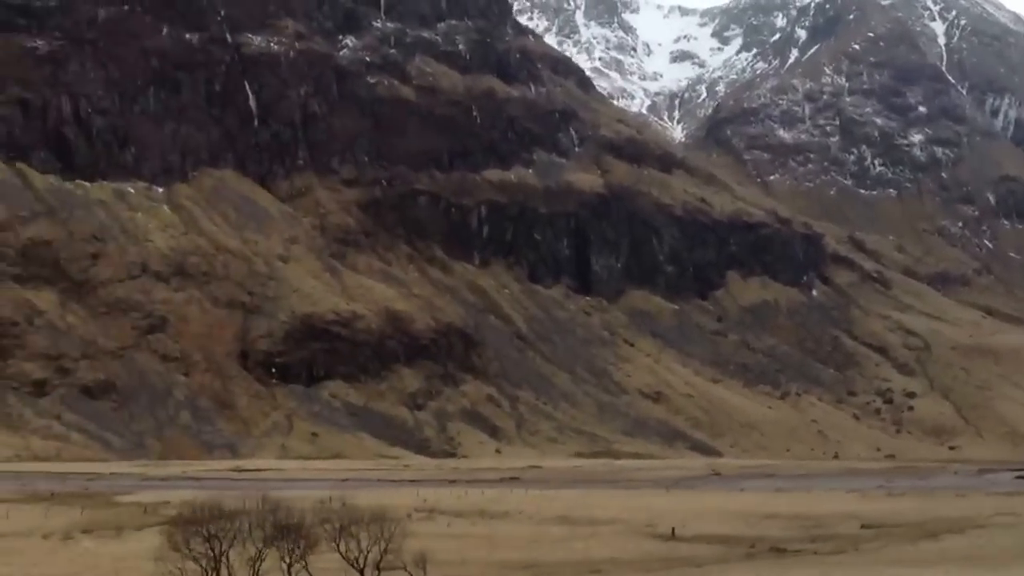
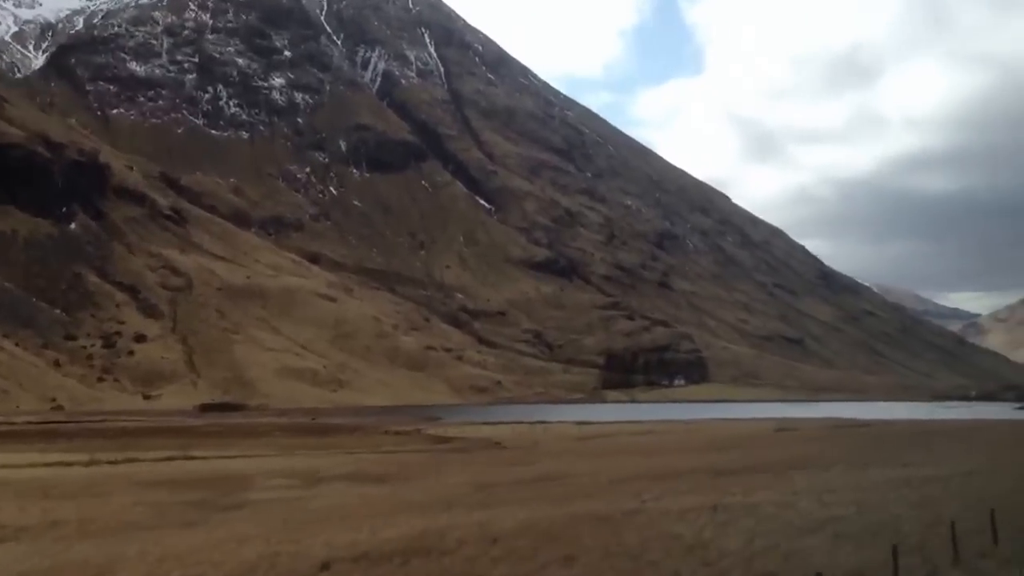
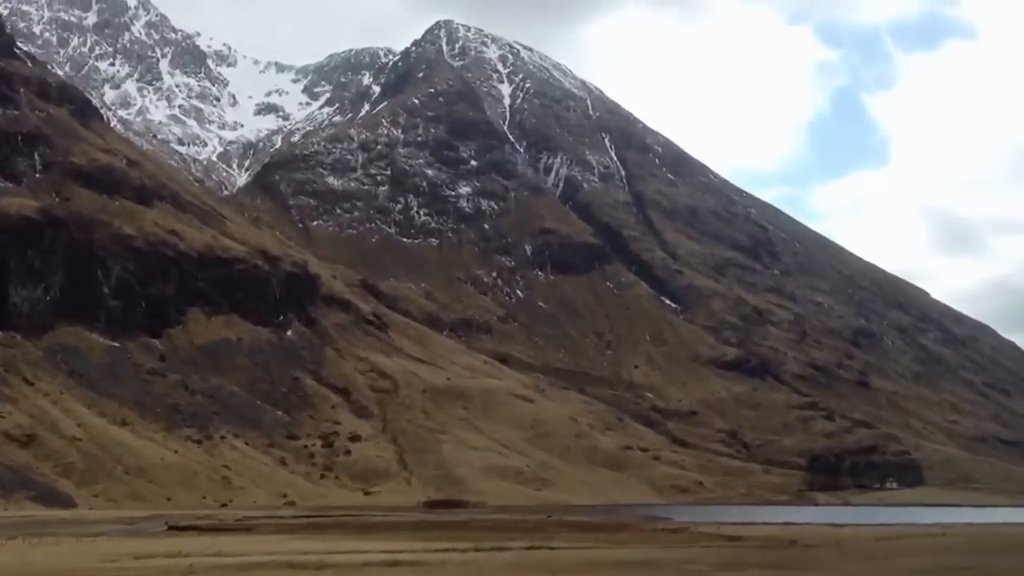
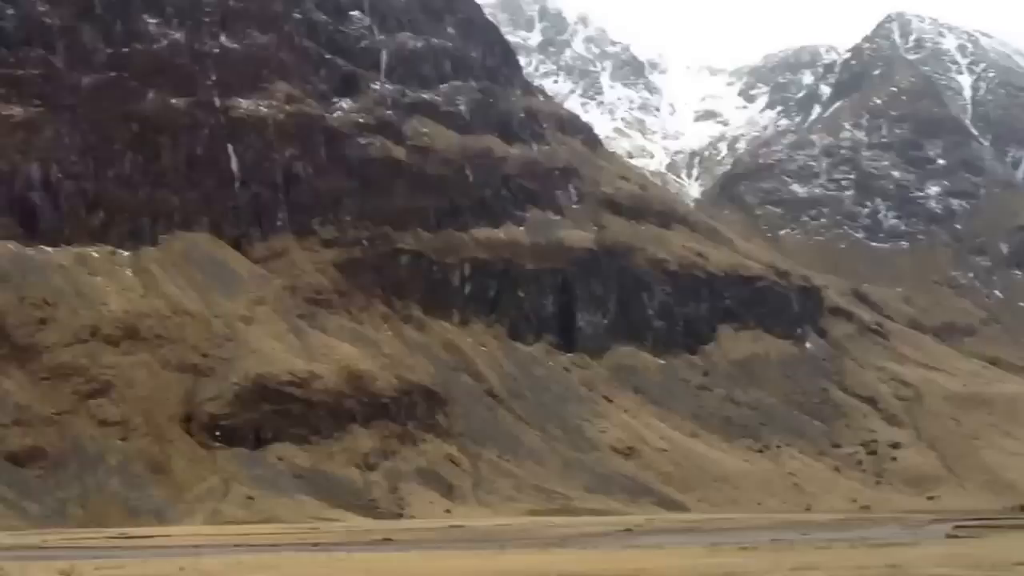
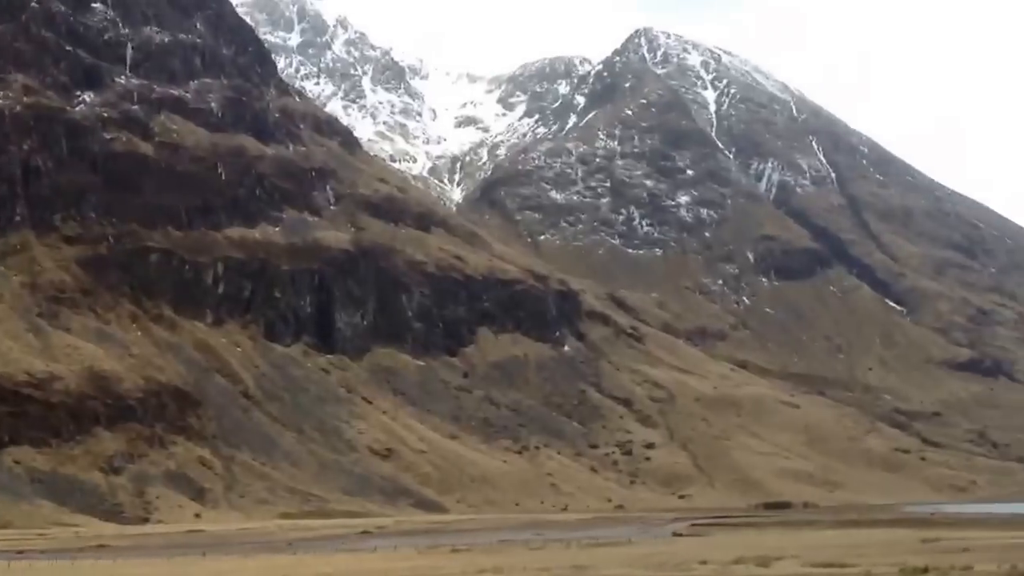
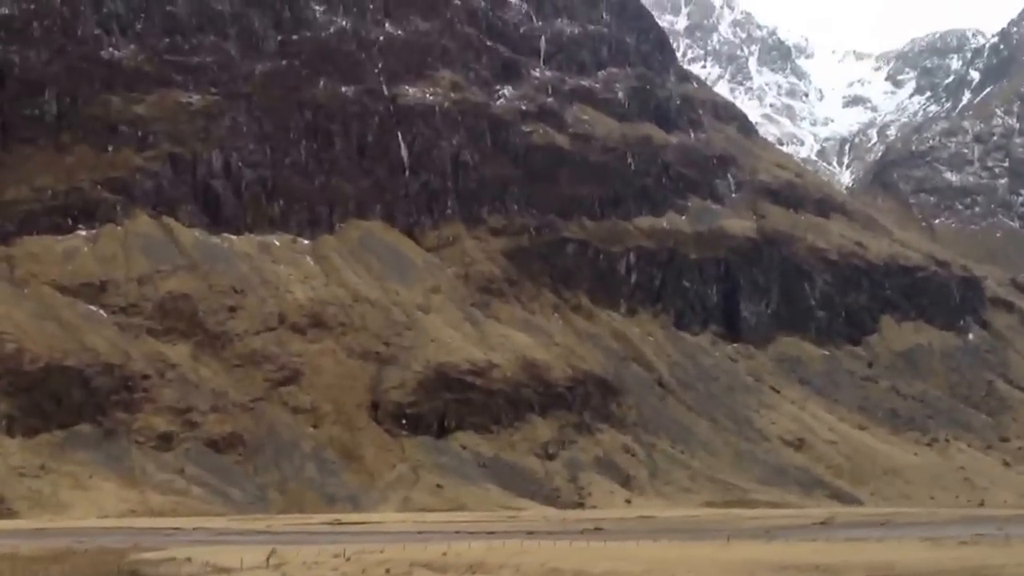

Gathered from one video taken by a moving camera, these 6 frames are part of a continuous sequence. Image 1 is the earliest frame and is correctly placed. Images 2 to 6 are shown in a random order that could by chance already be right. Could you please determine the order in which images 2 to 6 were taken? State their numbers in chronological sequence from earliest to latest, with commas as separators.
6, 4, 5, 3, 2
